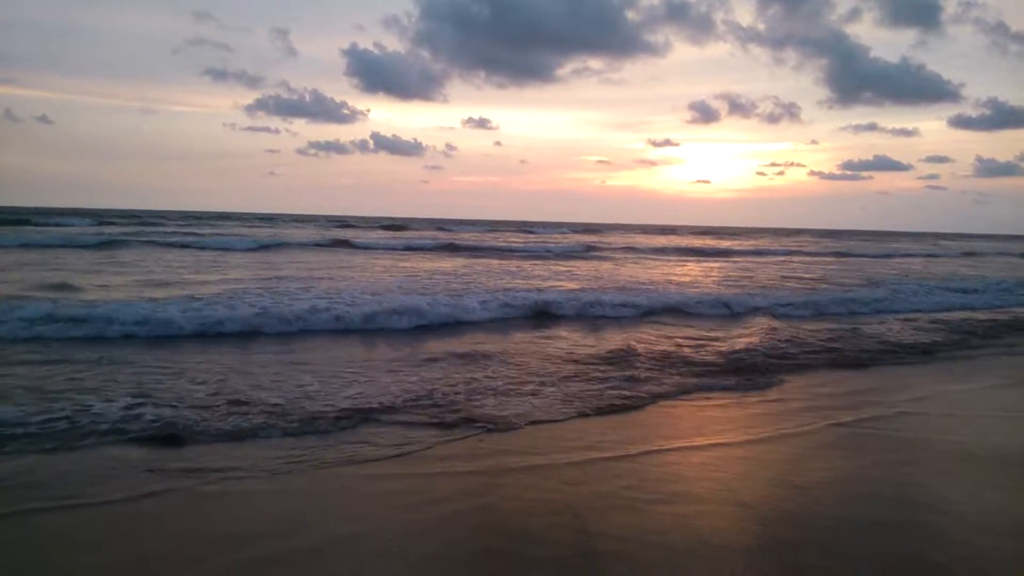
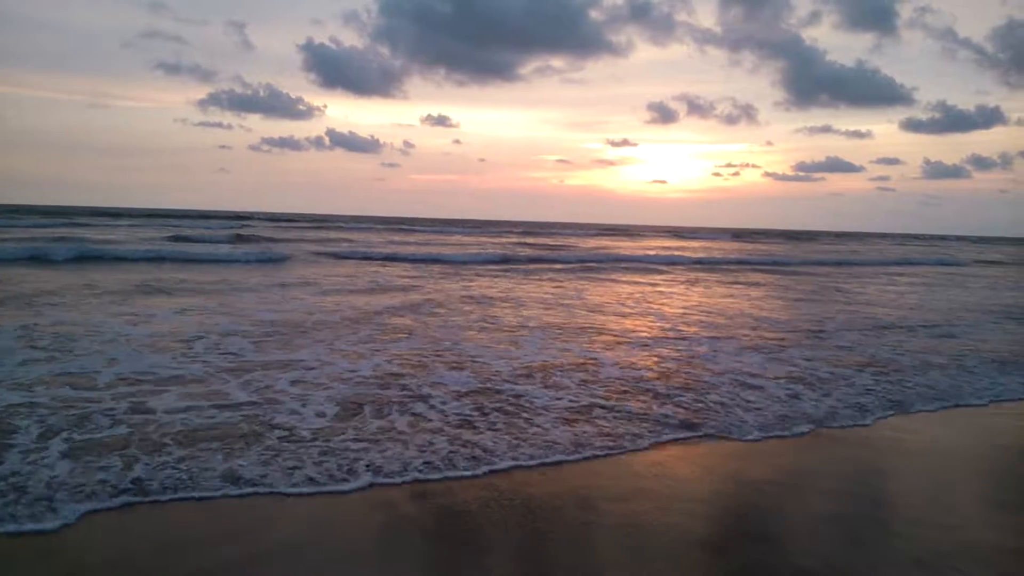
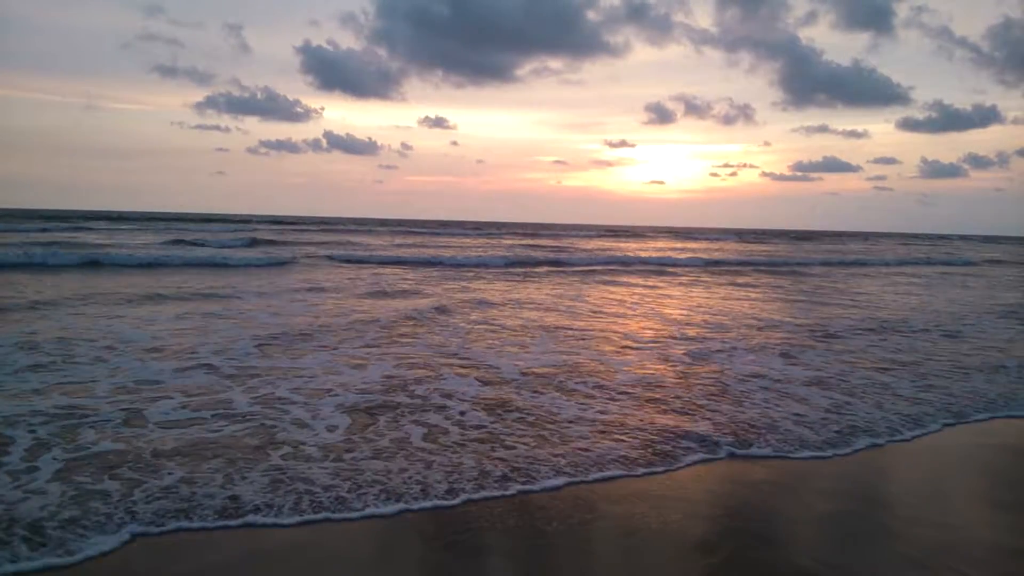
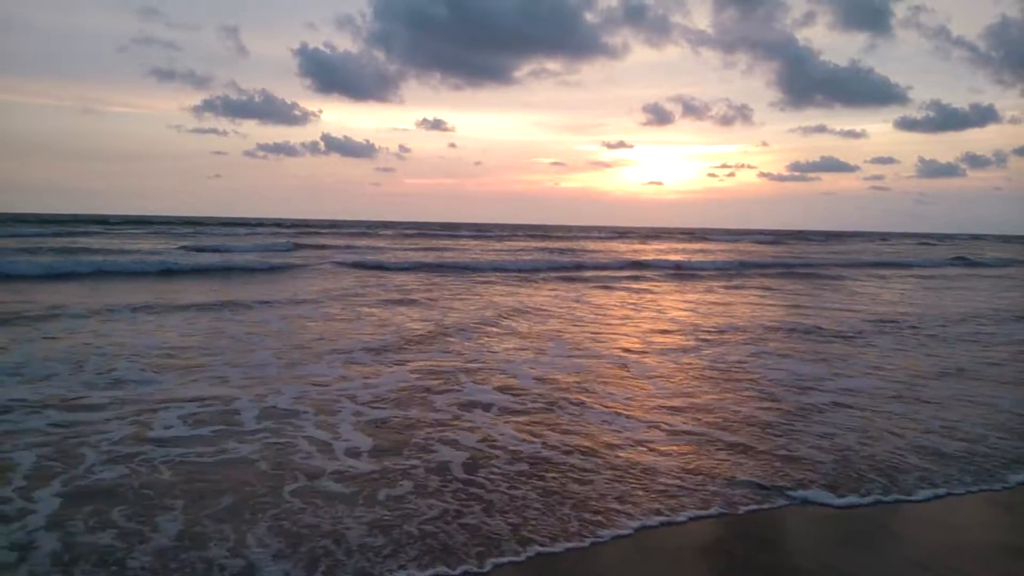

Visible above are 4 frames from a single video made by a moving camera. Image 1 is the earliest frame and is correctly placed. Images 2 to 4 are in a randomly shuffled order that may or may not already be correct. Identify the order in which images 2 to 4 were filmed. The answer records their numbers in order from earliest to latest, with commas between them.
2, 3, 4
